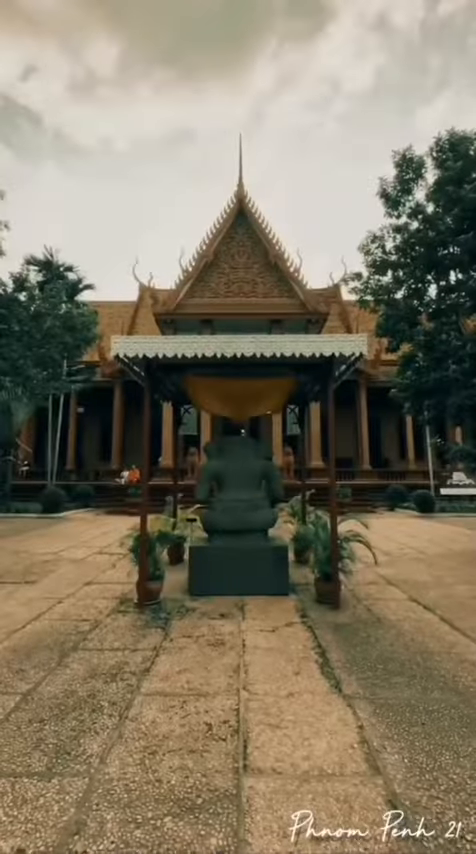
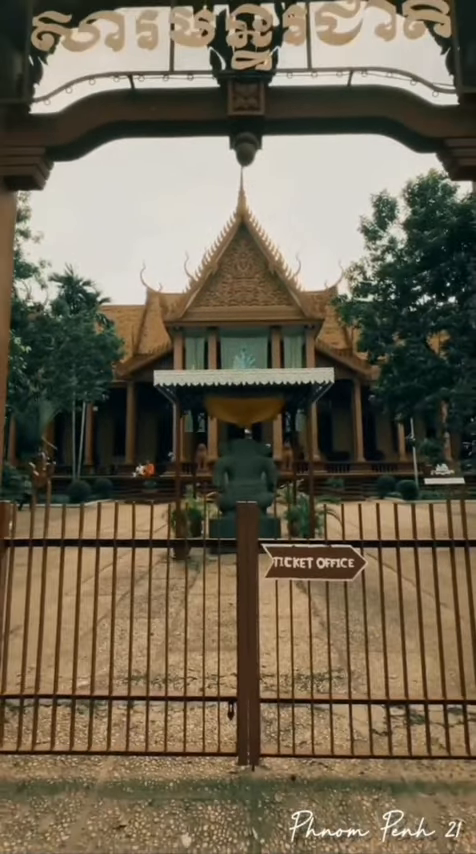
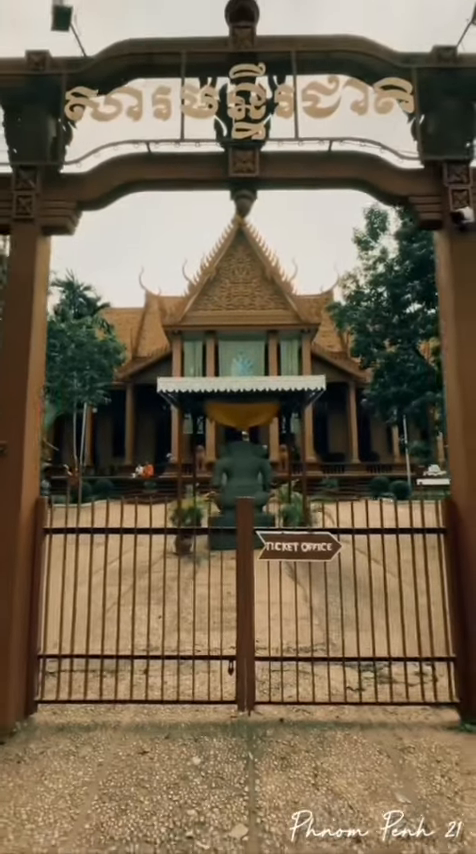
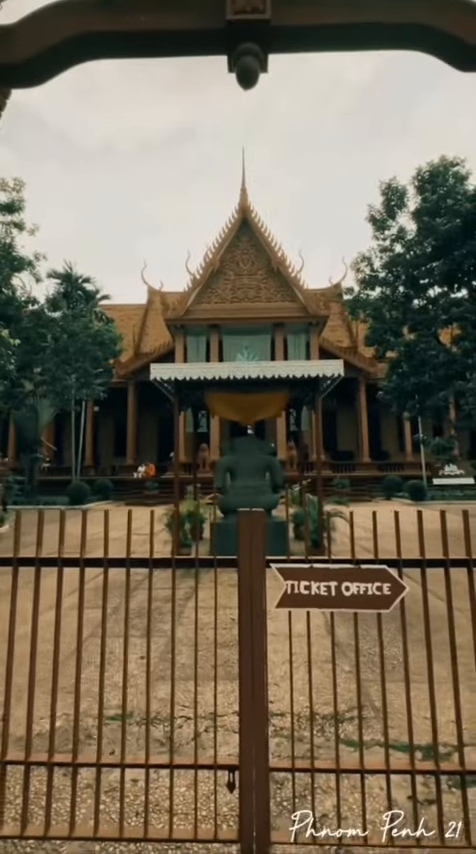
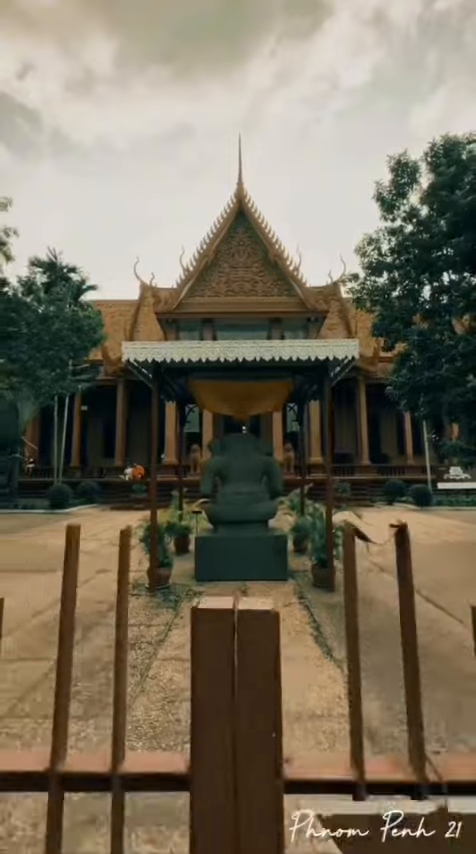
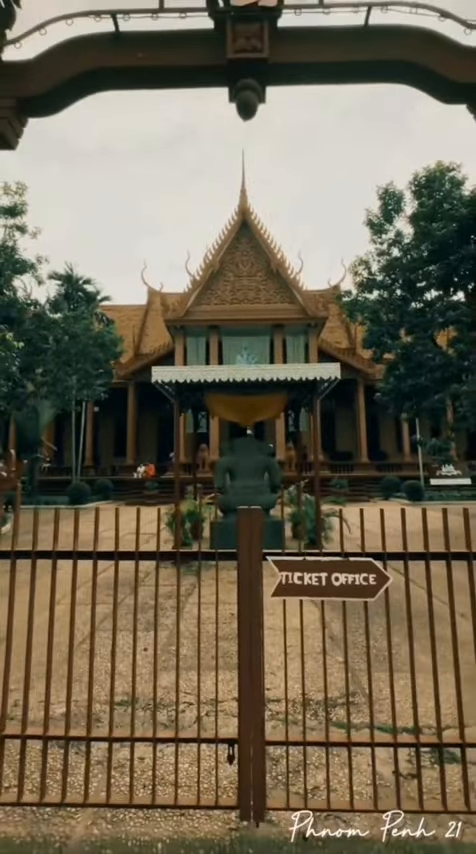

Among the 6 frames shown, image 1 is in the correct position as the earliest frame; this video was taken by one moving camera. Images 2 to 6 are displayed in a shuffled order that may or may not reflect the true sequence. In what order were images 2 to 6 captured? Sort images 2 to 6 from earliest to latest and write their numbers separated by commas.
5, 4, 6, 2, 3
